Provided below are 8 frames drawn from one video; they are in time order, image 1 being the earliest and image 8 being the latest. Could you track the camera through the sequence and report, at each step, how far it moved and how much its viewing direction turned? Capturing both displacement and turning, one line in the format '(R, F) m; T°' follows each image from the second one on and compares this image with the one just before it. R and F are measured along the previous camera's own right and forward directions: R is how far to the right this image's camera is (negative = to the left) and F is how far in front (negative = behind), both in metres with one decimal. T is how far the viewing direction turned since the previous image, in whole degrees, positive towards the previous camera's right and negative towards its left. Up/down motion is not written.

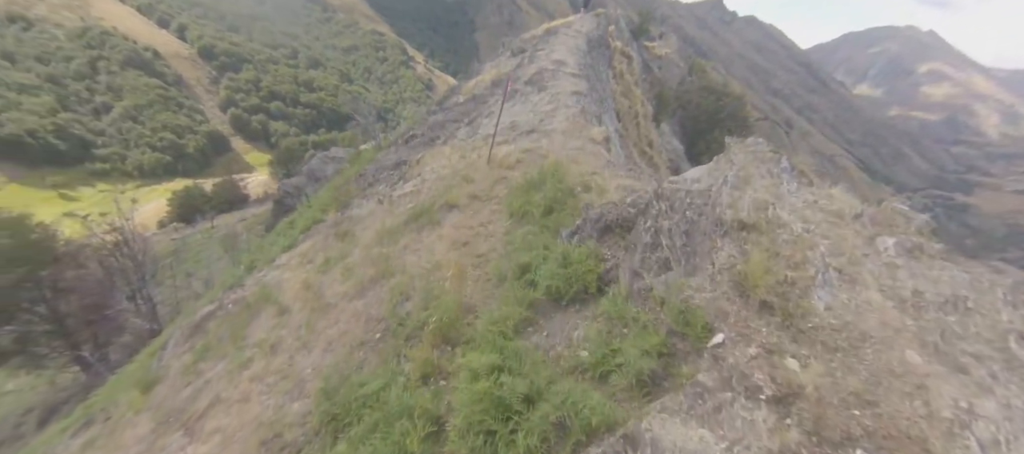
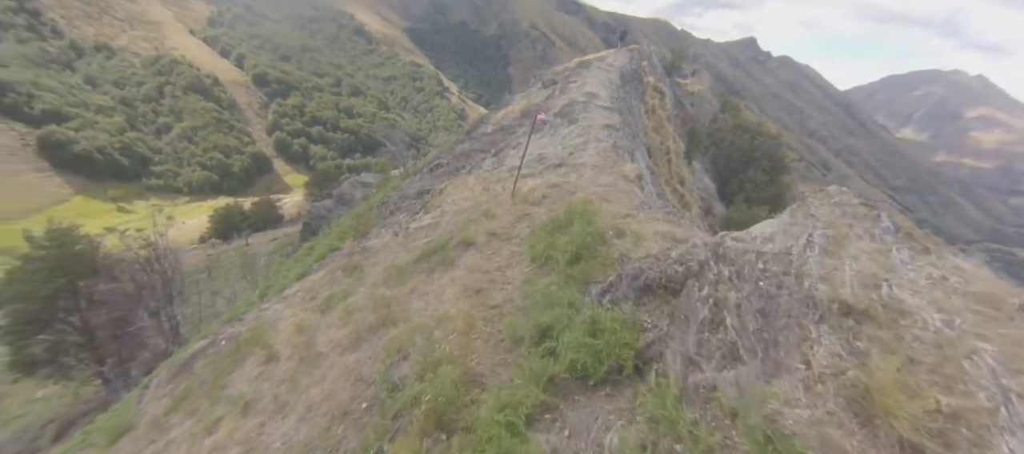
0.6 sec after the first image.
(+0.1, +1.0) m; -4°
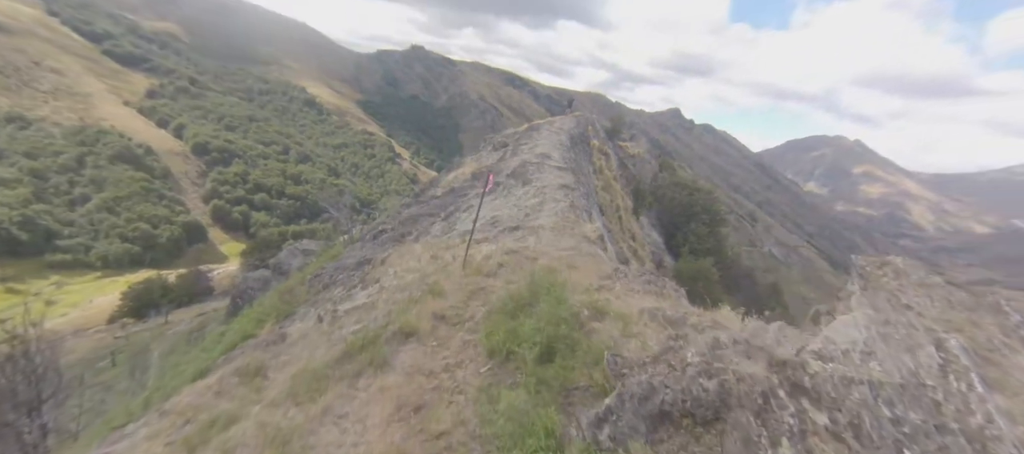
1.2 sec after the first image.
(+0.1, +1.6) m; +6°
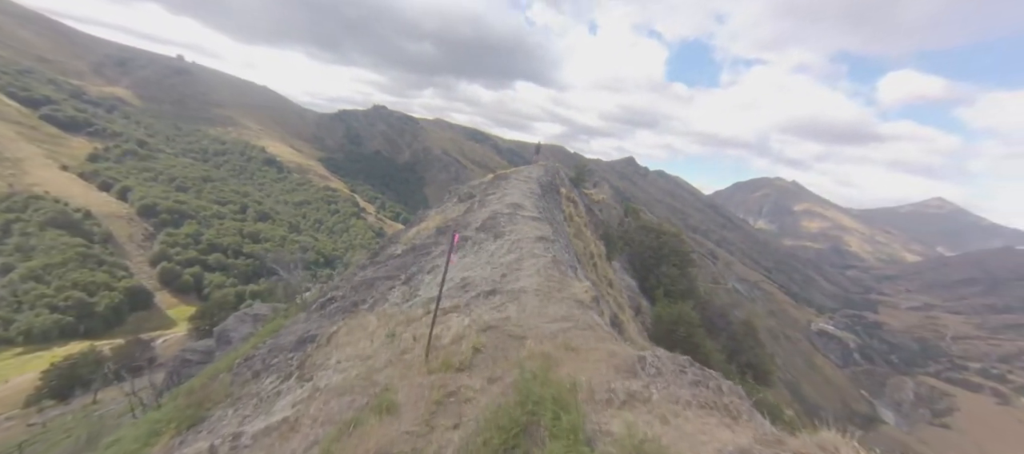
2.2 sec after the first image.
(-0.1, +2.4) m; +4°
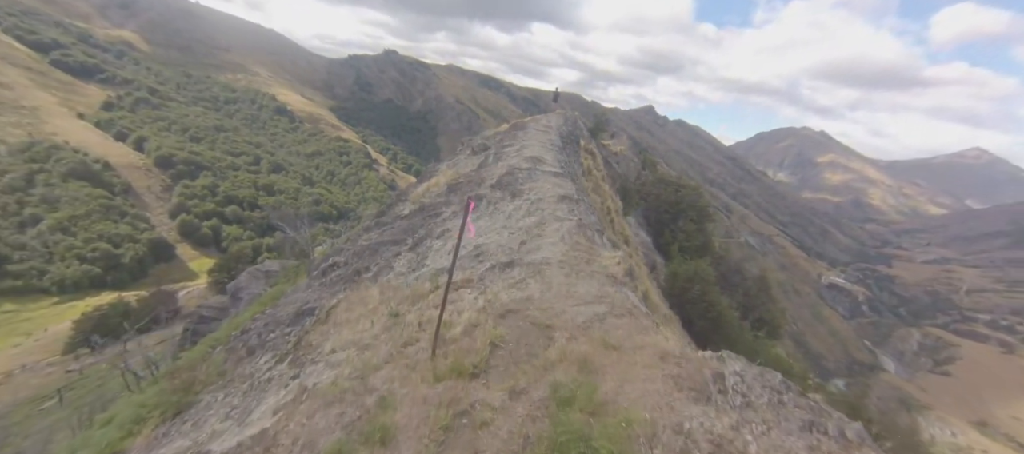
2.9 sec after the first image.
(-0.2, +1.7) m; -2°
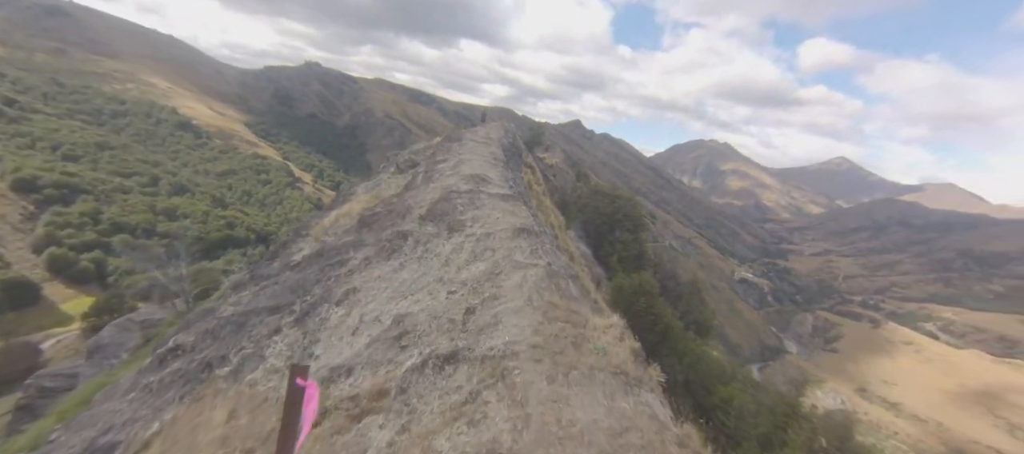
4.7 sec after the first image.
(0.0, +4.0) m; +9°
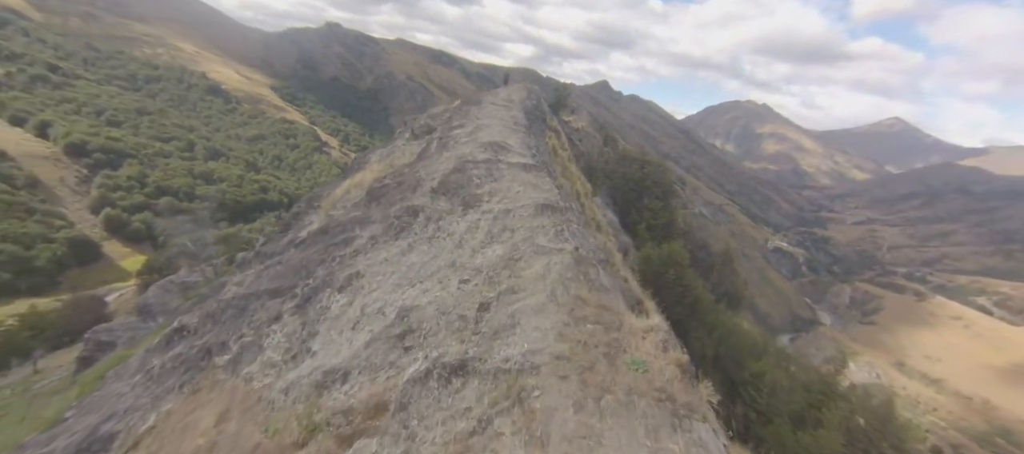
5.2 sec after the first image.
(0.0, +1.2) m; -3°
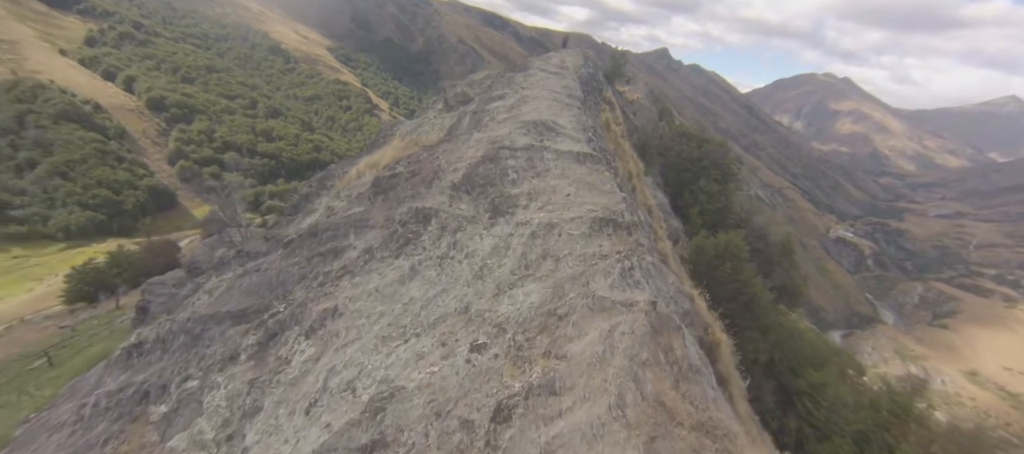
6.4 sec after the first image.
(-0.1, +2.7) m; -6°
